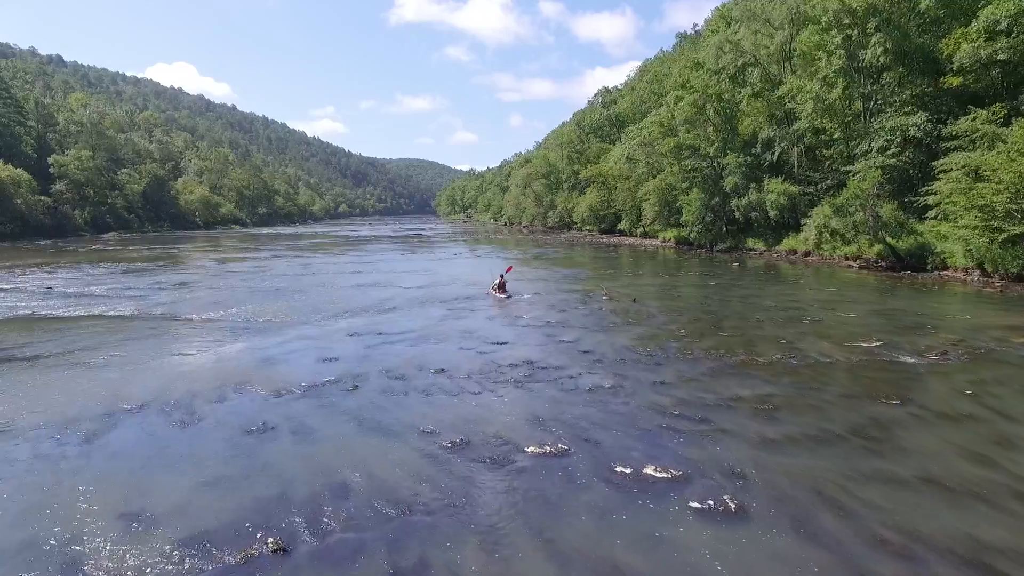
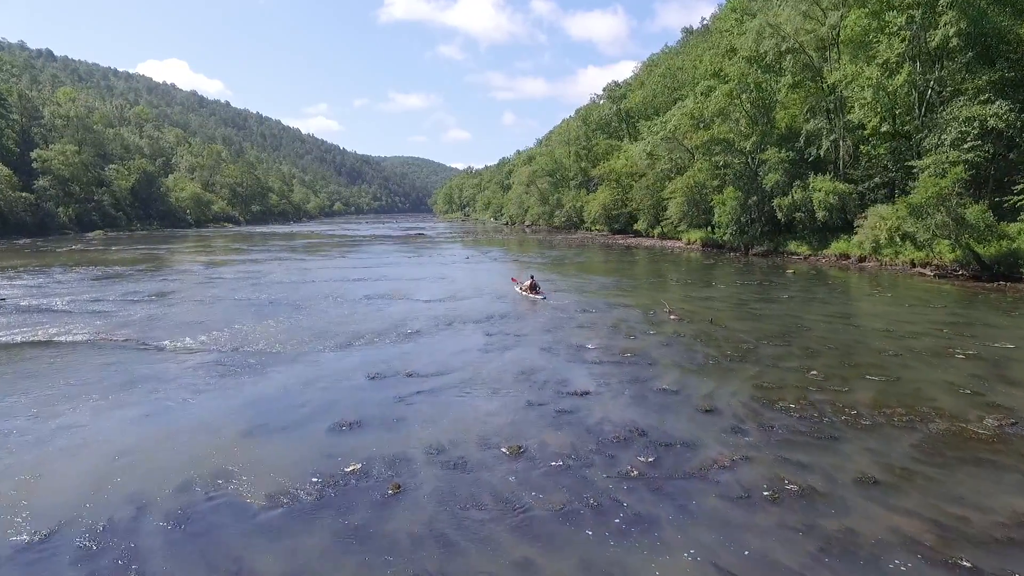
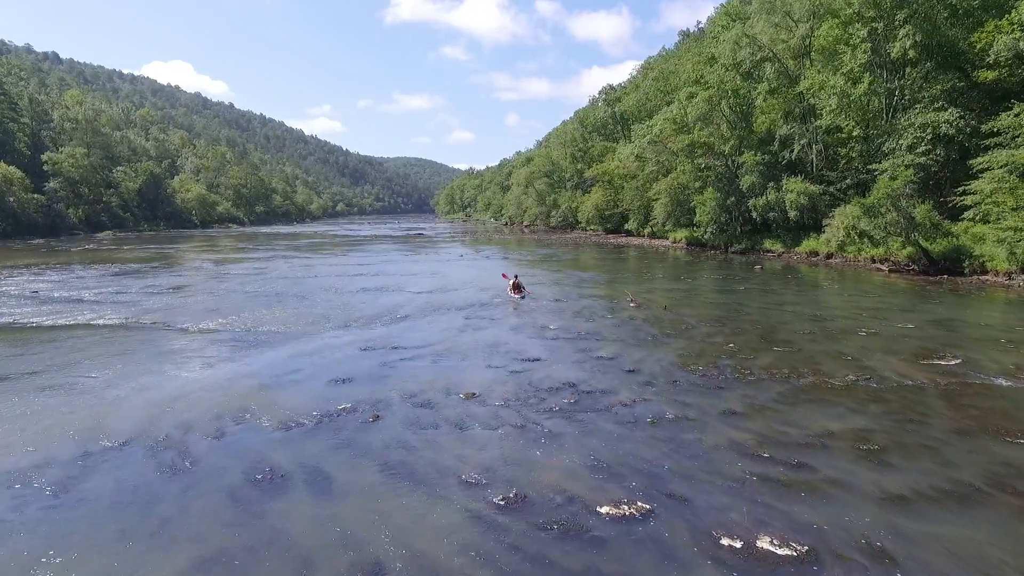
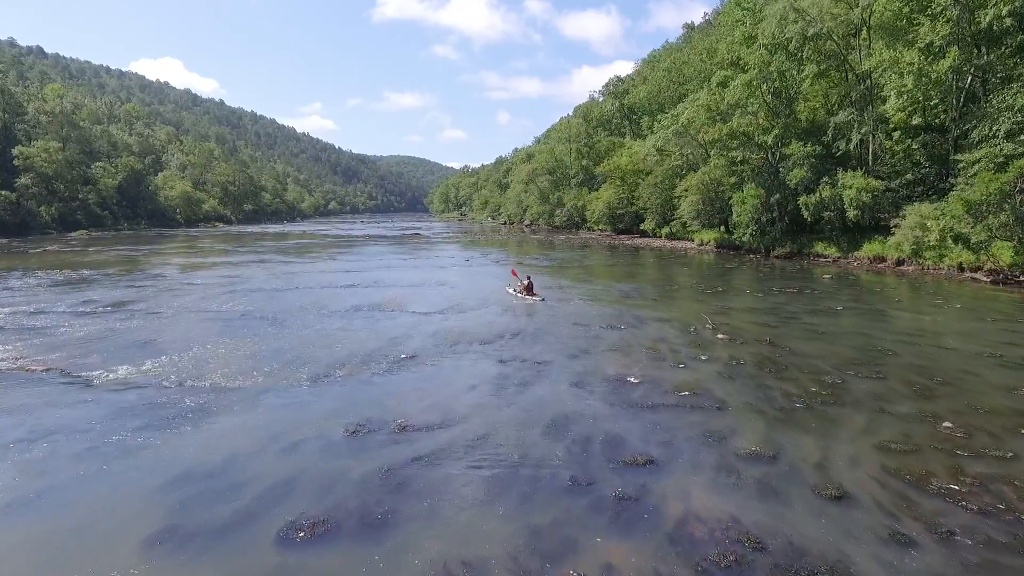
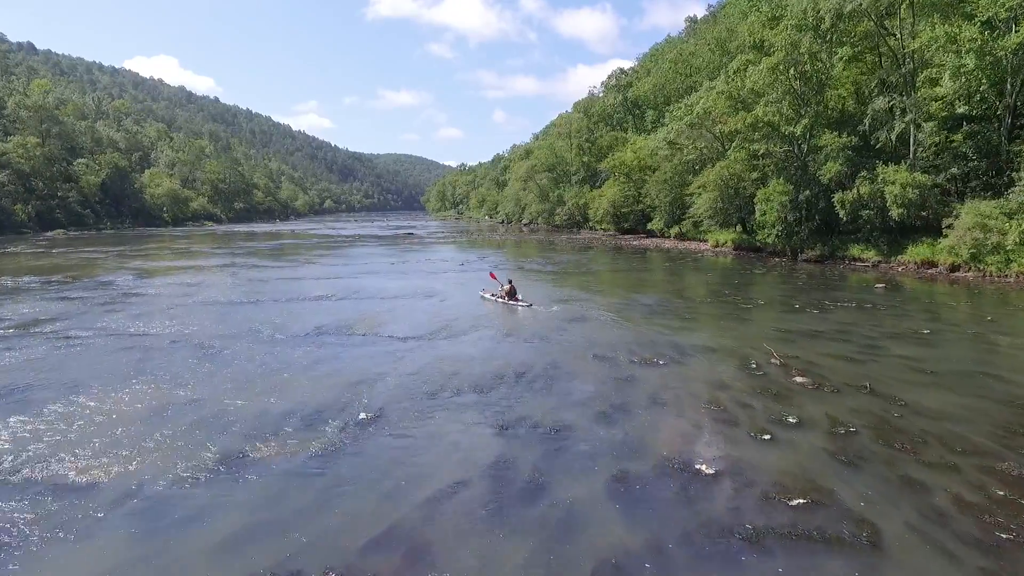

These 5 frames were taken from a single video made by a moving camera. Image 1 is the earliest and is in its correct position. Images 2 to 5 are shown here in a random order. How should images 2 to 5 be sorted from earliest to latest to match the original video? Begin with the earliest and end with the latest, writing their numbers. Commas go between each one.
3, 2, 4, 5
